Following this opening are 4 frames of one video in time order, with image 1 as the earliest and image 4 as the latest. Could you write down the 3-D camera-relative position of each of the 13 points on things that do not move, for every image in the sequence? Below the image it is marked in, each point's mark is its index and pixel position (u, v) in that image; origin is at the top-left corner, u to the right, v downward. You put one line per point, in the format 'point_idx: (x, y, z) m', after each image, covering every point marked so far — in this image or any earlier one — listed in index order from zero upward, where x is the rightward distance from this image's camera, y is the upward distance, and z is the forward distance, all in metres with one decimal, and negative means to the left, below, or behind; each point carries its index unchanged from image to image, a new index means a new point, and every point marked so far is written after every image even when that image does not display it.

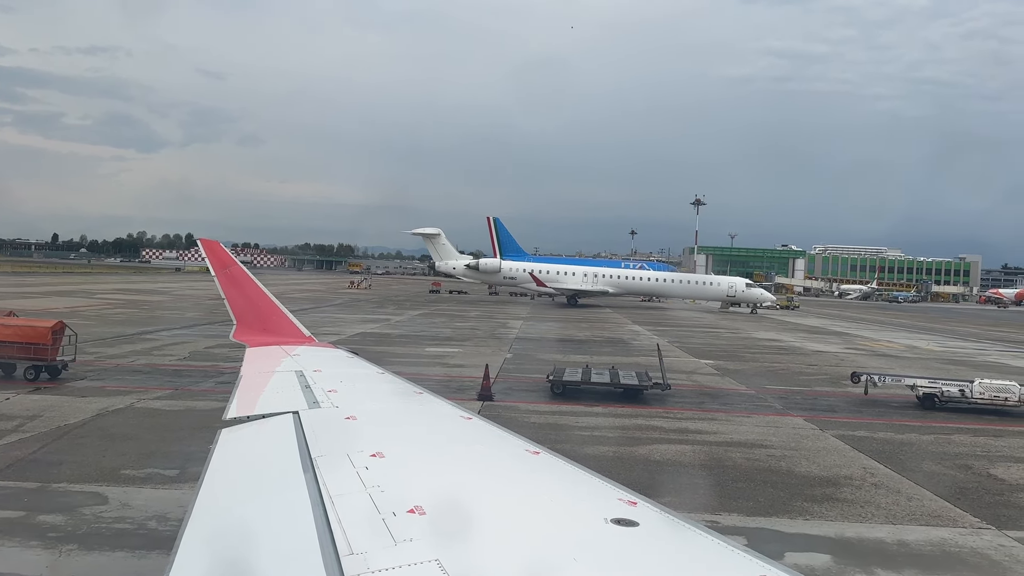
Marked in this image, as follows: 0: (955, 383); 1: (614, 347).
0: (+8.5, -1.8, +11.3) m
1: (+3.4, -2.0, +19.5) m
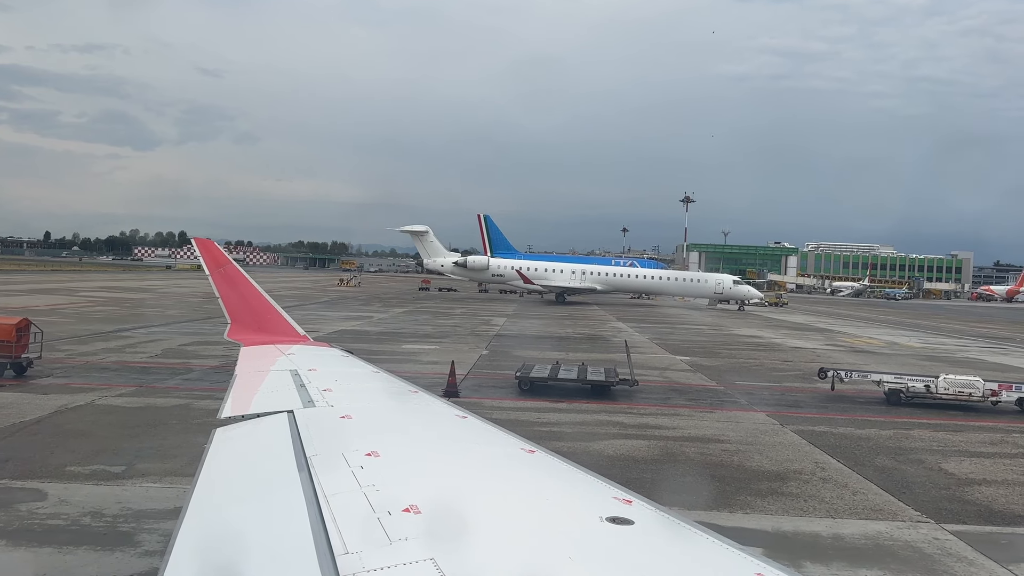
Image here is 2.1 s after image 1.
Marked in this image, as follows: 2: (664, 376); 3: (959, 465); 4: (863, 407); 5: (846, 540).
0: (+7.9, -1.7, +11.3) m
1: (+2.7, -1.9, +19.6) m
2: (+3.5, -2.0, +13.6) m
3: (+5.9, -2.4, +7.8) m
4: (+6.6, -2.2, +11.1) m
5: (+3.1, -2.3, +5.5) m
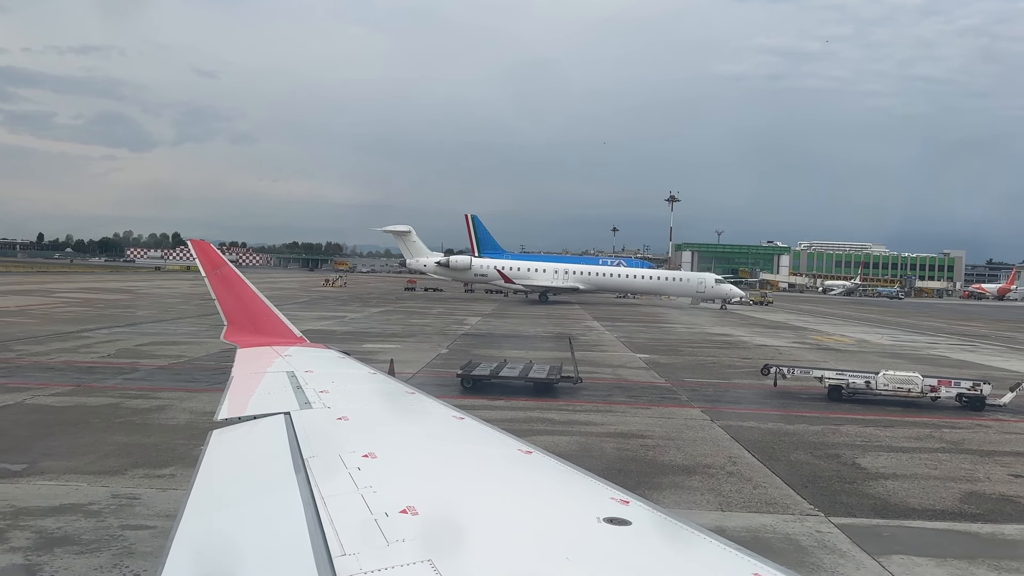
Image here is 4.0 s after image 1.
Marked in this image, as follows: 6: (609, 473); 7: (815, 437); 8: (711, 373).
0: (+6.7, -1.7, +11.4) m
1: (+1.5, -1.8, +19.6) m
2: (+2.4, -2.0, +13.7) m
3: (+4.8, -2.3, +7.8) m
4: (+5.5, -2.2, +11.1) m
5: (+2.0, -2.3, +5.5) m
6: (+1.2, -2.2, +7.1) m
7: (+4.5, -2.2, +8.9) m
8: (+4.8, -2.0, +14.2) m
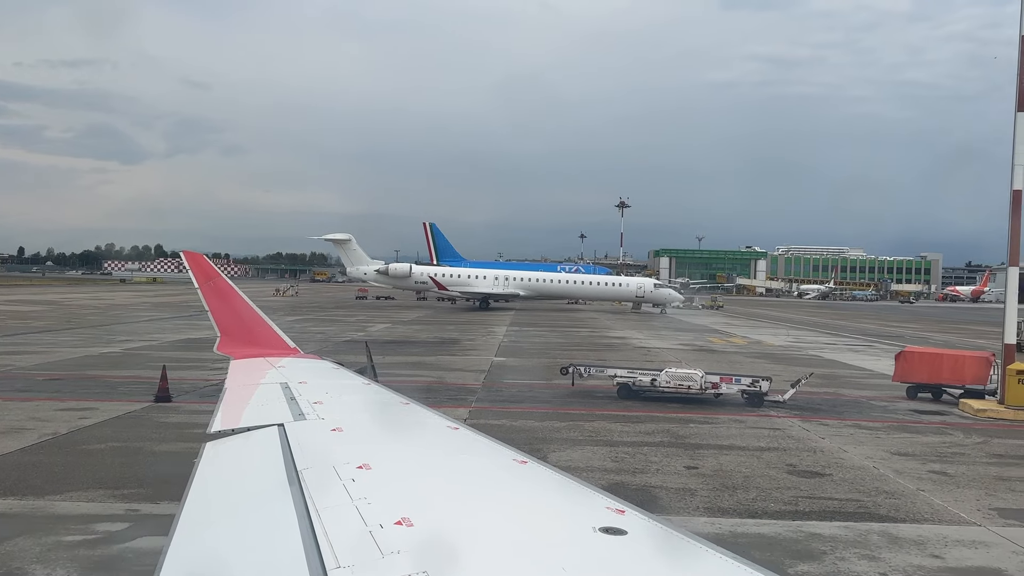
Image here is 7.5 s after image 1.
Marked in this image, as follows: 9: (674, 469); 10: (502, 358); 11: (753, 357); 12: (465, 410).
0: (+2.7, -1.6, +11.5) m
1: (-2.7, -2.0, +19.6) m
2: (-1.7, -2.1, +13.7) m
3: (+0.8, -2.3, +8.0) m
4: (+1.4, -2.2, +11.2) m
5: (-2.0, -2.3, +5.6) m
6: (-2.9, -2.2, +7.1) m
7: (+0.5, -2.2, +9.0) m
8: (+0.7, -2.1, +14.3) m
9: (+2.0, -2.3, +7.4) m
10: (-0.3, -2.1, +17.3) m
11: (+8.1, -2.2, +19.1) m
12: (-0.8, -2.2, +10.5) m
